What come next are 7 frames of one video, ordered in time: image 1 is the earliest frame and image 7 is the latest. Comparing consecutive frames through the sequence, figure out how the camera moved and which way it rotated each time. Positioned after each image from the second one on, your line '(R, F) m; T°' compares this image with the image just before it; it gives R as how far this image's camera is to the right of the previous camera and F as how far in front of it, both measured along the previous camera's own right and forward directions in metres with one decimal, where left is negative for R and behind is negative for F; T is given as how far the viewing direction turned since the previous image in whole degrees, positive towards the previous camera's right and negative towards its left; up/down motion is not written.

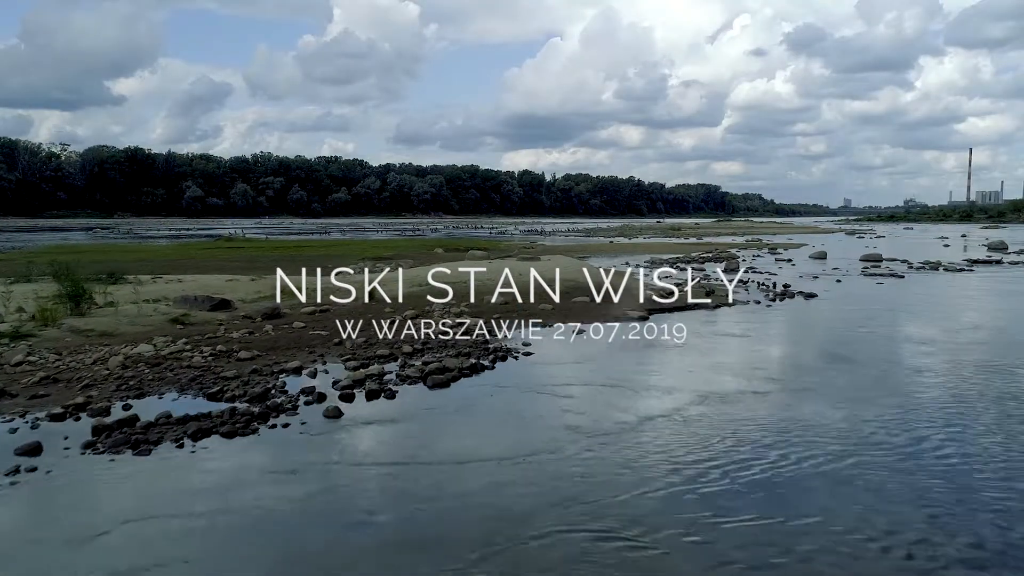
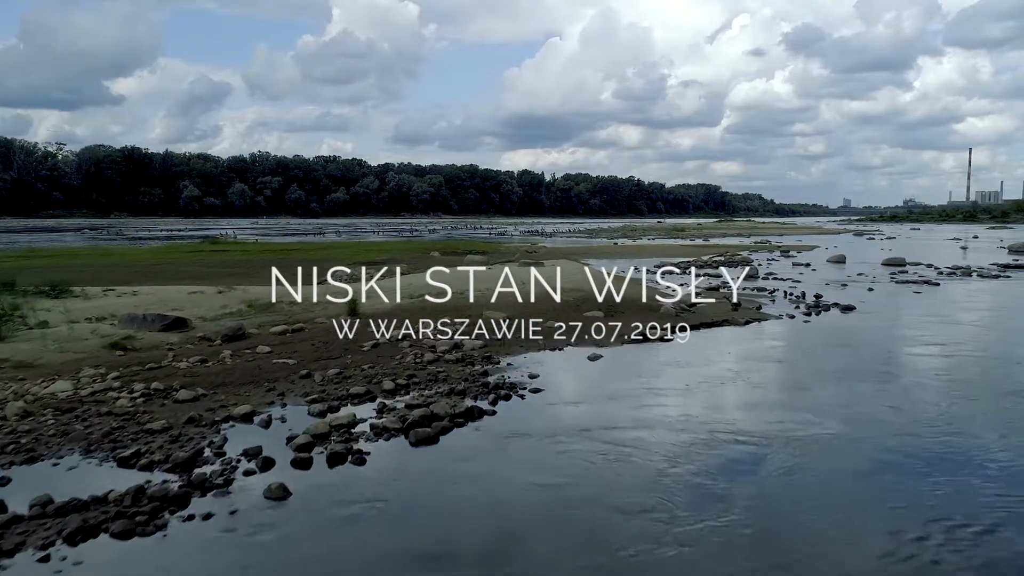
(-0.1, +2.4) m; 0°
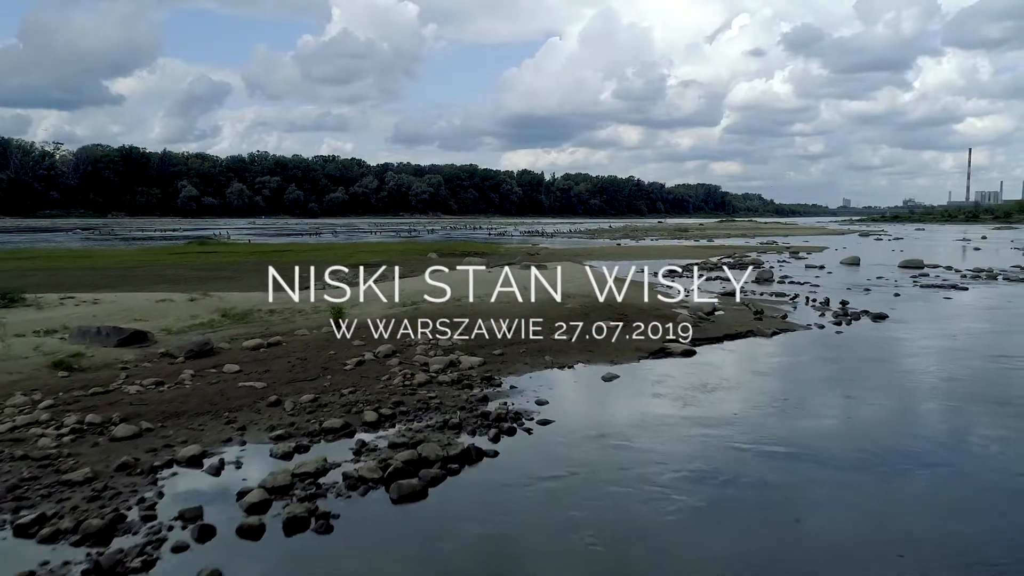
(-0.1, +1.7) m; 0°
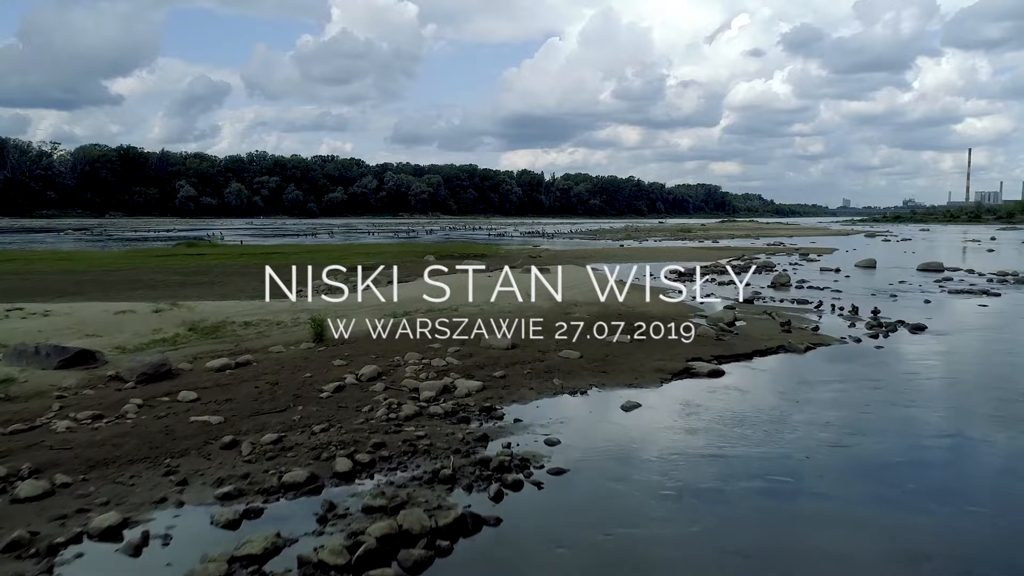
(-0.1, +1.7) m; 0°
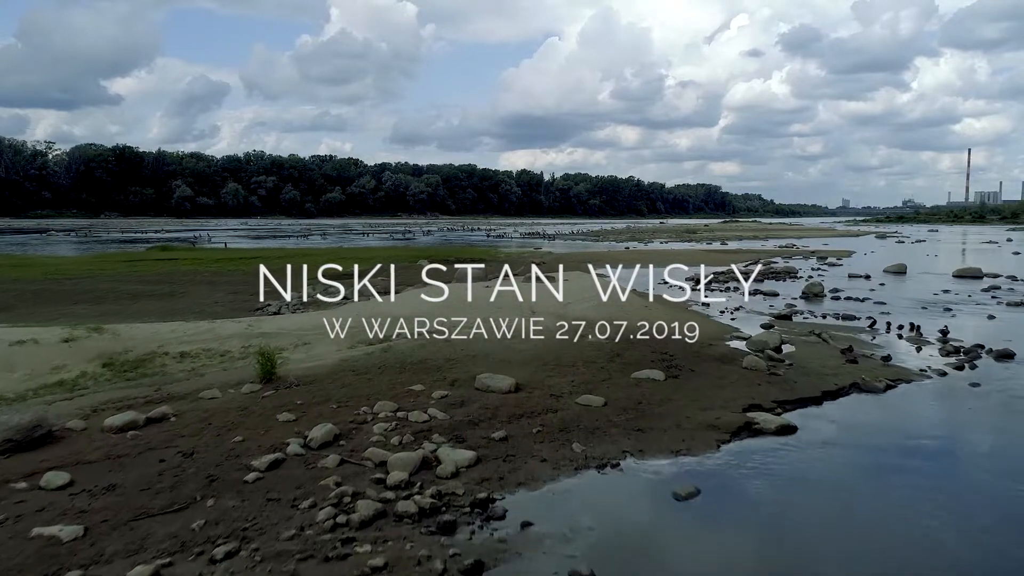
(-0.1, +2.9) m; 0°
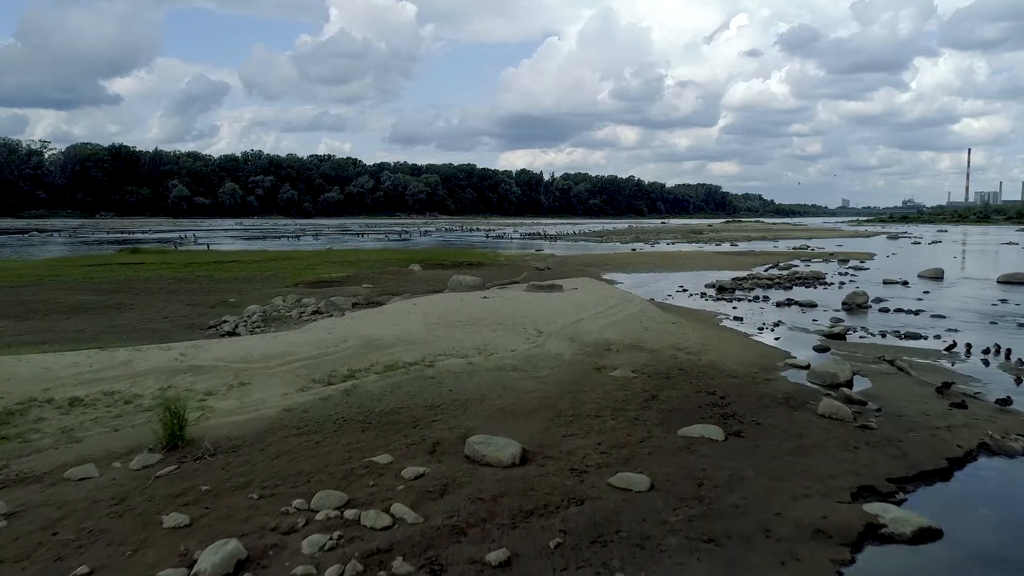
(0.0, +3.0) m; 0°
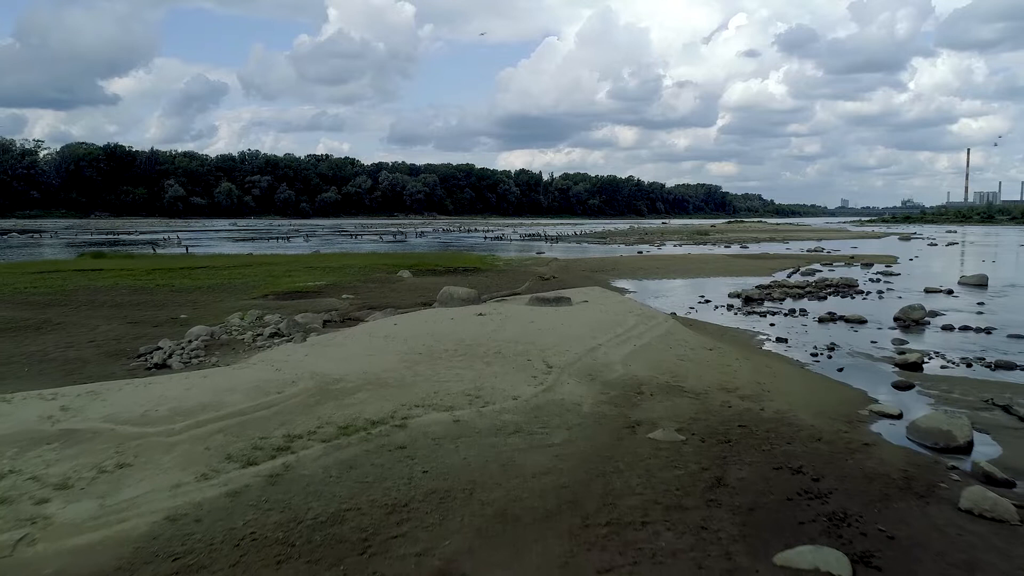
(0.0, +3.0) m; 0°
